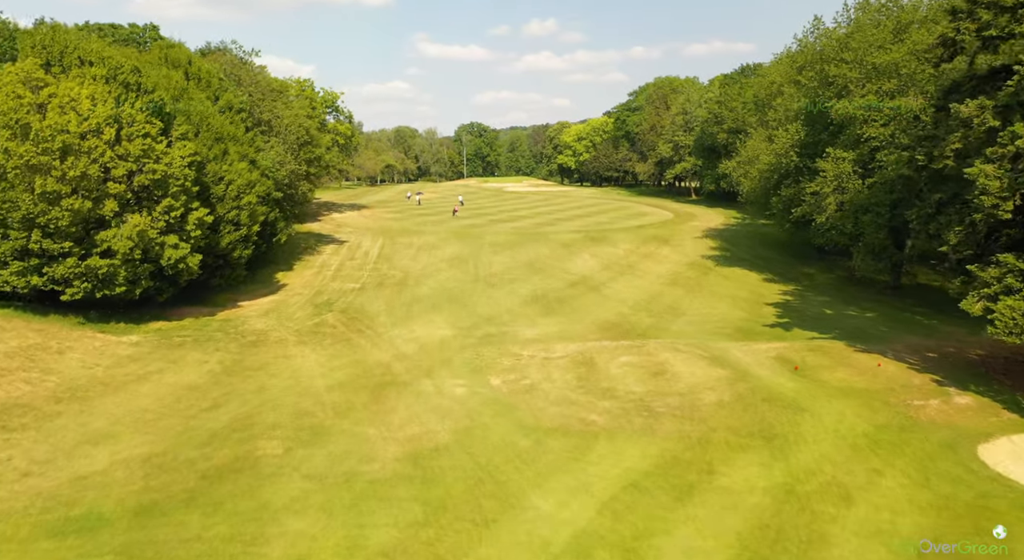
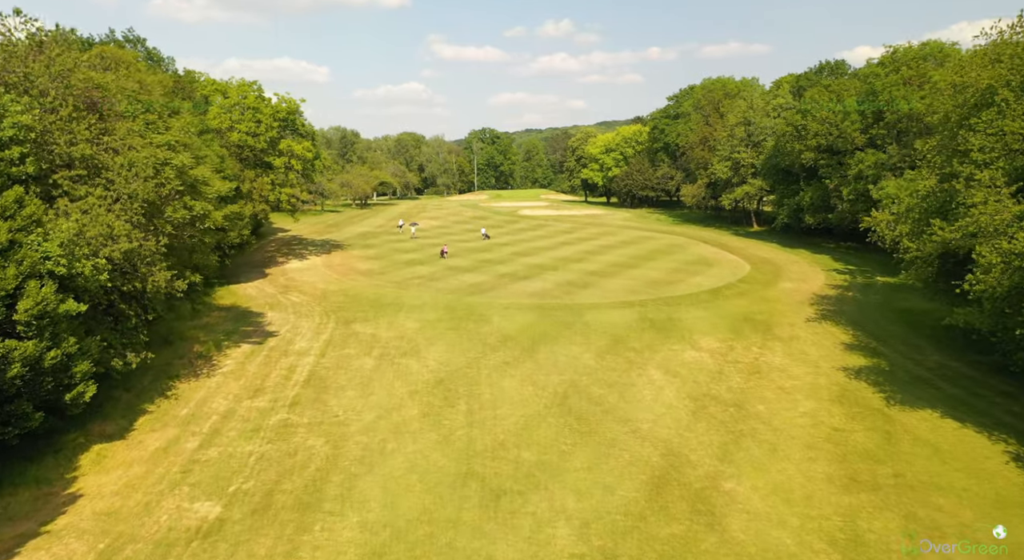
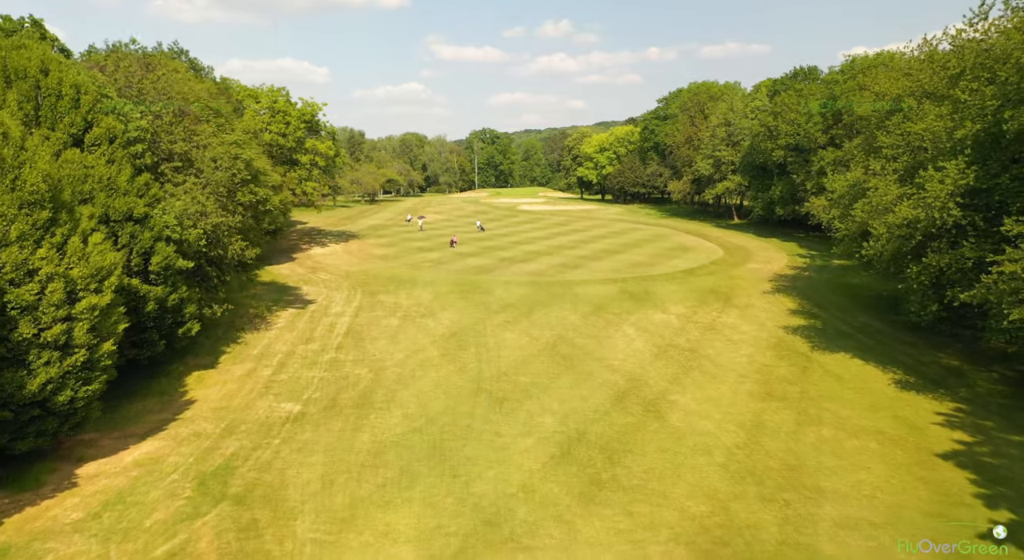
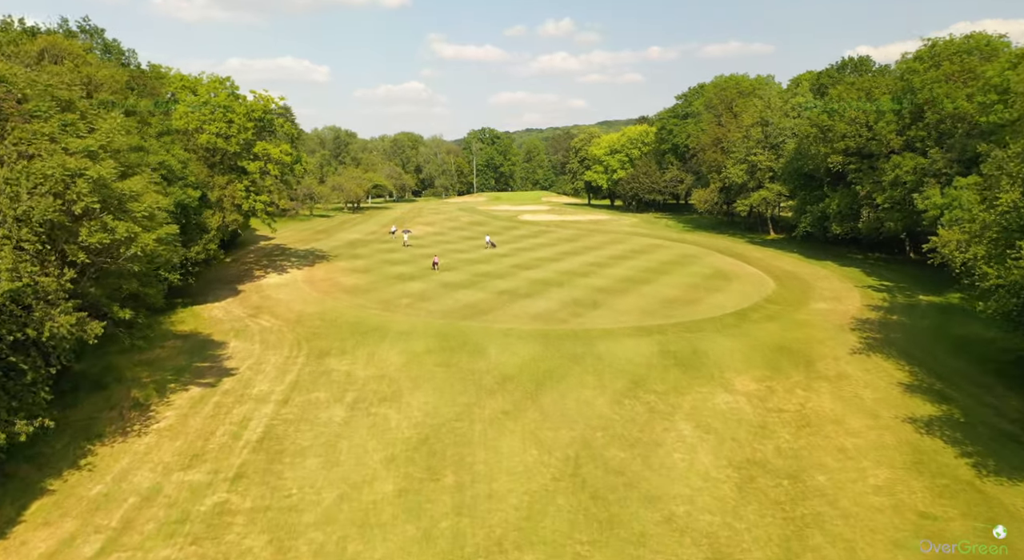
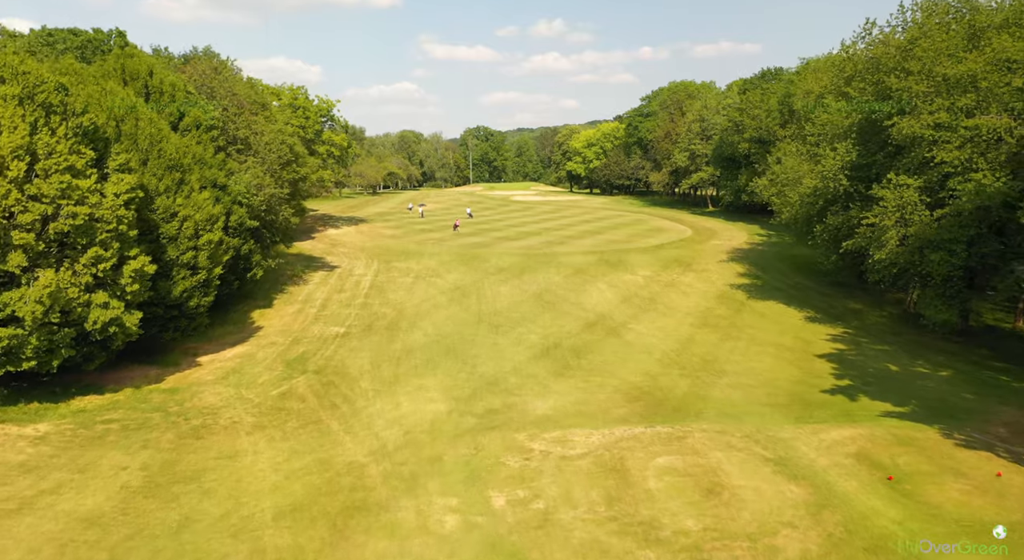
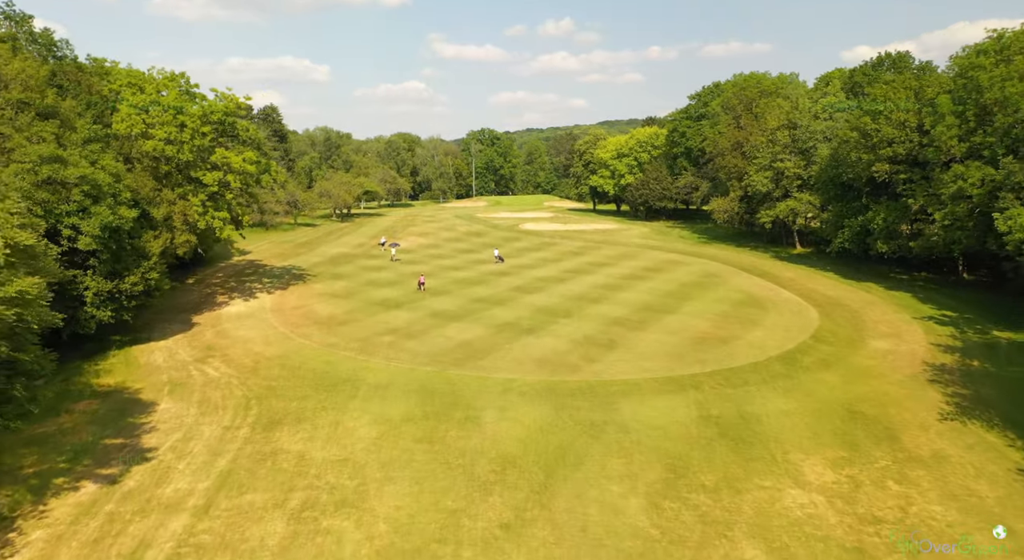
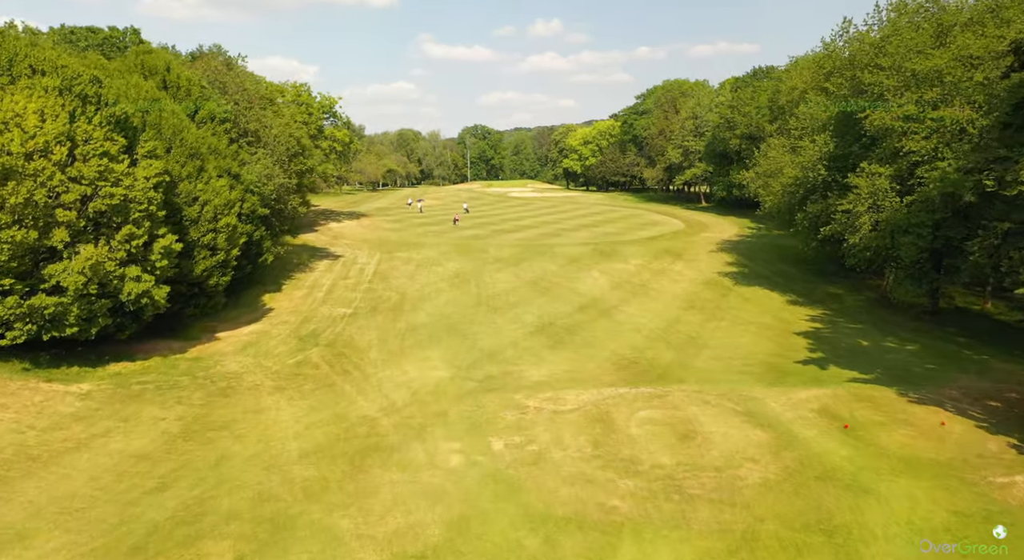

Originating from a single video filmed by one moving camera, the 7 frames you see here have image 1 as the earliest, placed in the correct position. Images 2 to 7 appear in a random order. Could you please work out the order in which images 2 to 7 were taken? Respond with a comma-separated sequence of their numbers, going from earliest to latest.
7, 5, 3, 2, 4, 6
